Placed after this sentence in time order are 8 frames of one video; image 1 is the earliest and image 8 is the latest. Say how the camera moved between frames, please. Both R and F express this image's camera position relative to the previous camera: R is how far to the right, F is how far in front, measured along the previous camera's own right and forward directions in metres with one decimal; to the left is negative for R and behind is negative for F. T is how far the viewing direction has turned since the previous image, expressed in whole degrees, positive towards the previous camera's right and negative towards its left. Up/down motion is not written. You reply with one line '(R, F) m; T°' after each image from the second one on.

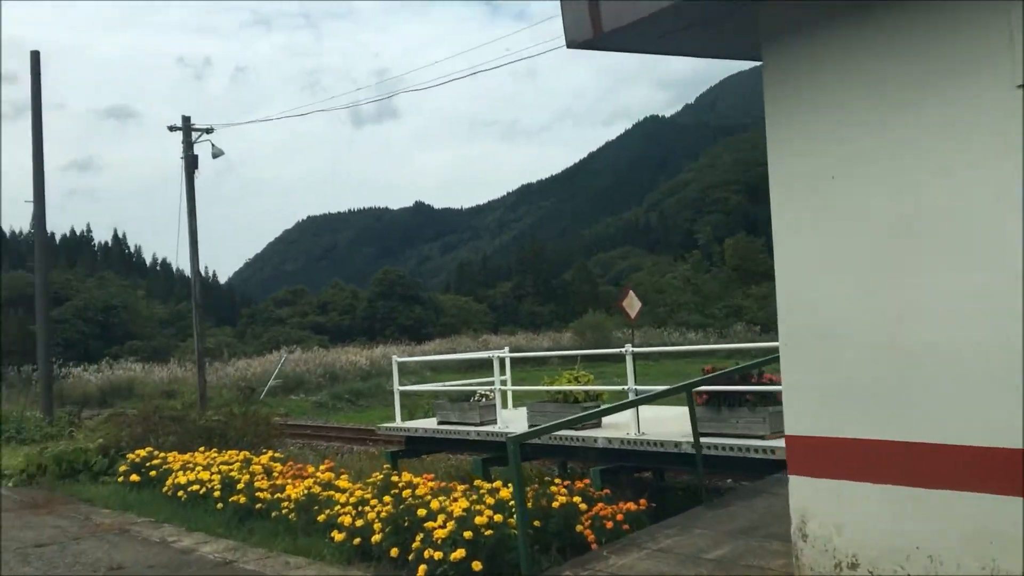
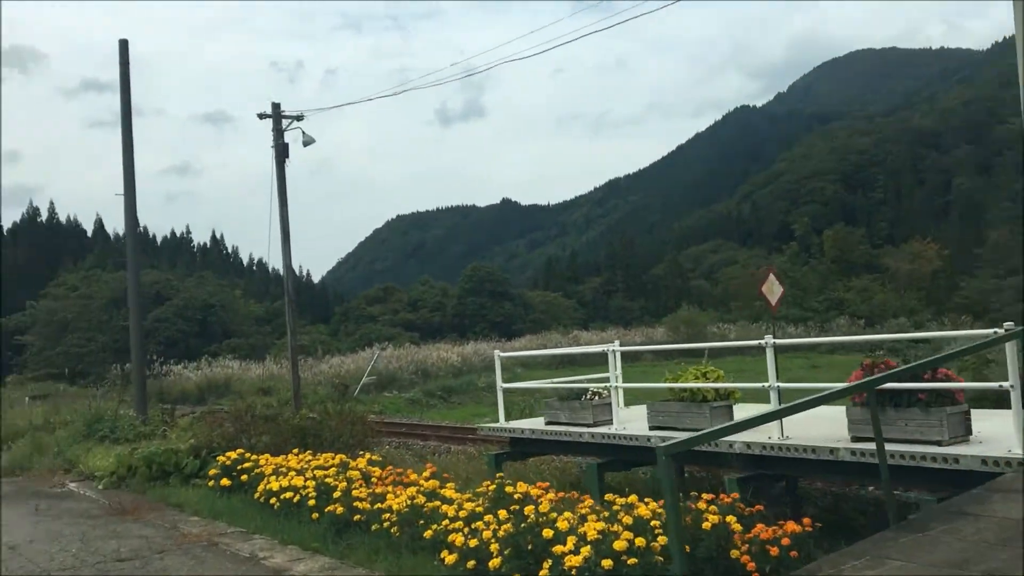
(-0.3, +0.8) m; -6°
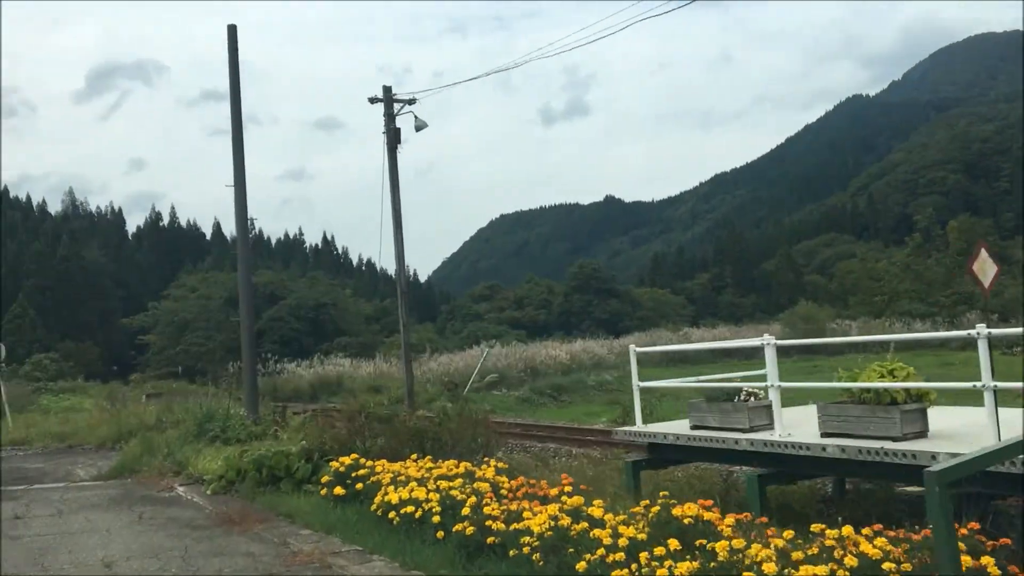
(-0.3, +0.9) m; -7°
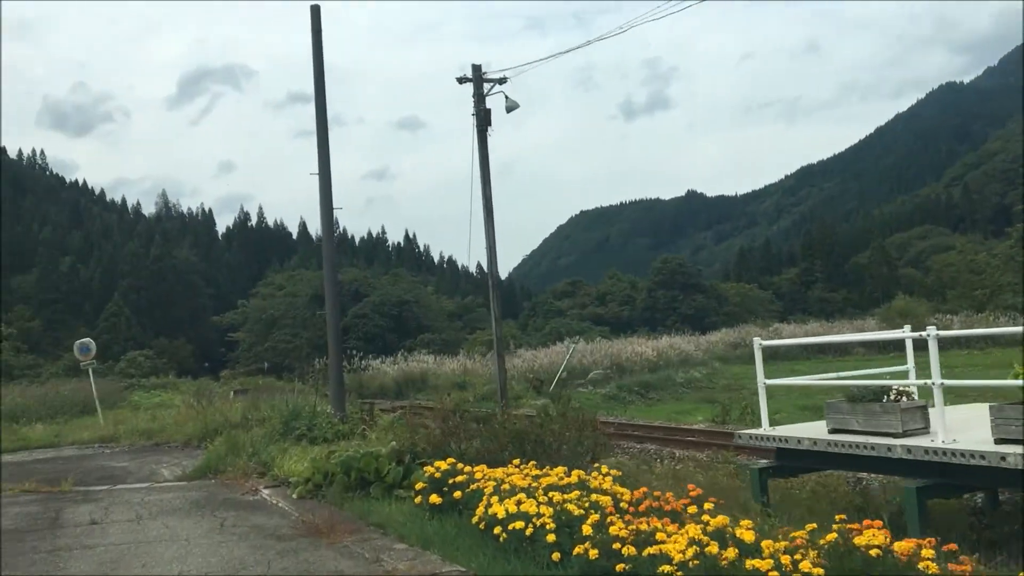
(-0.2, +0.7) m; -5°
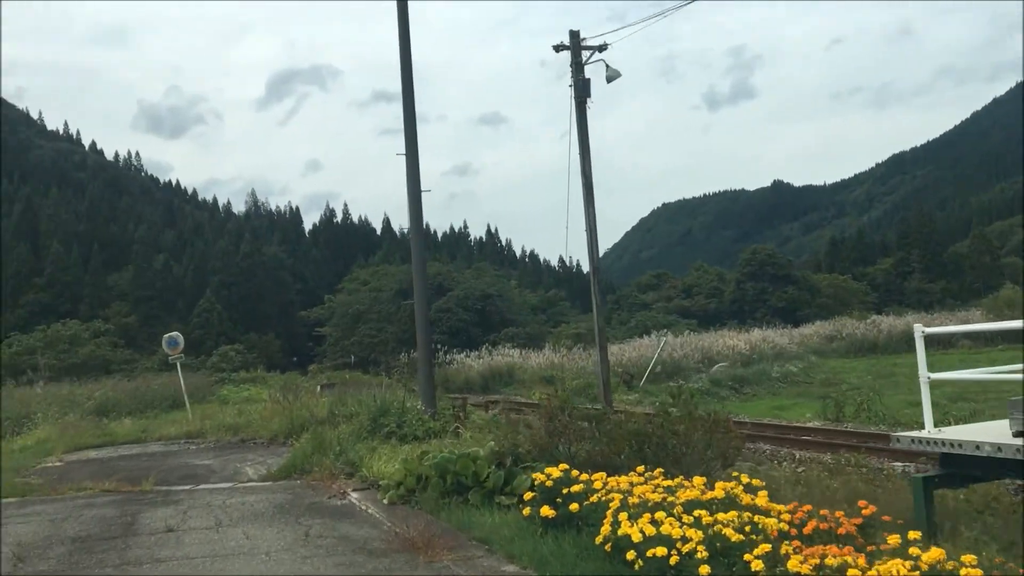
(-0.2, +0.8) m; -5°
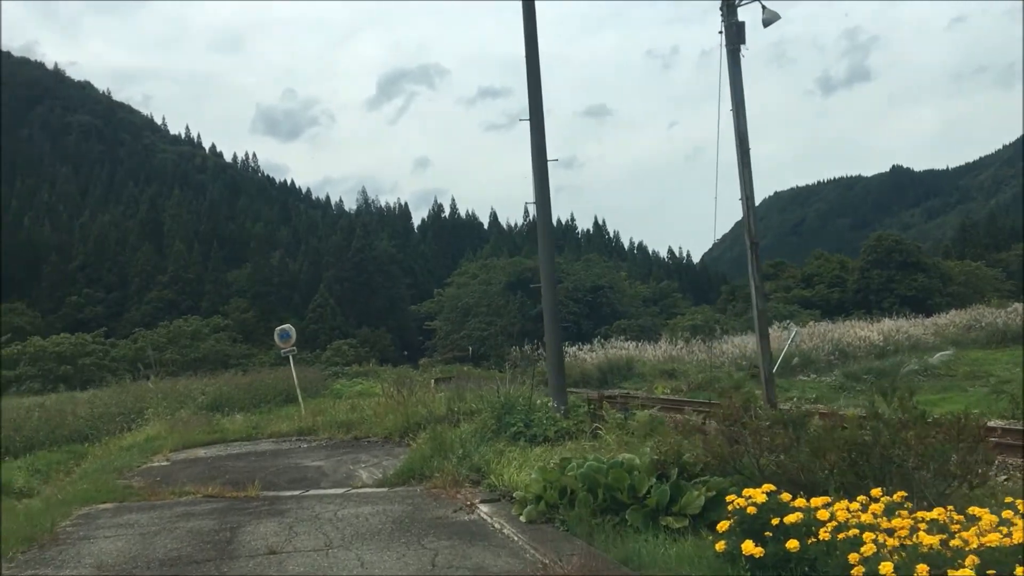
(-0.3, +1.1) m; -7°
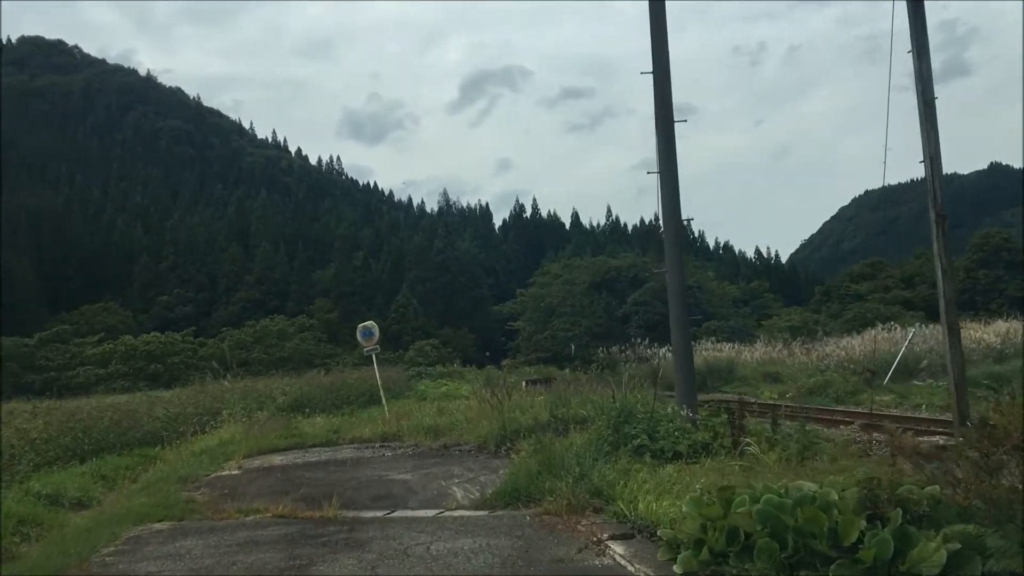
(-0.3, +1.3) m; -5°
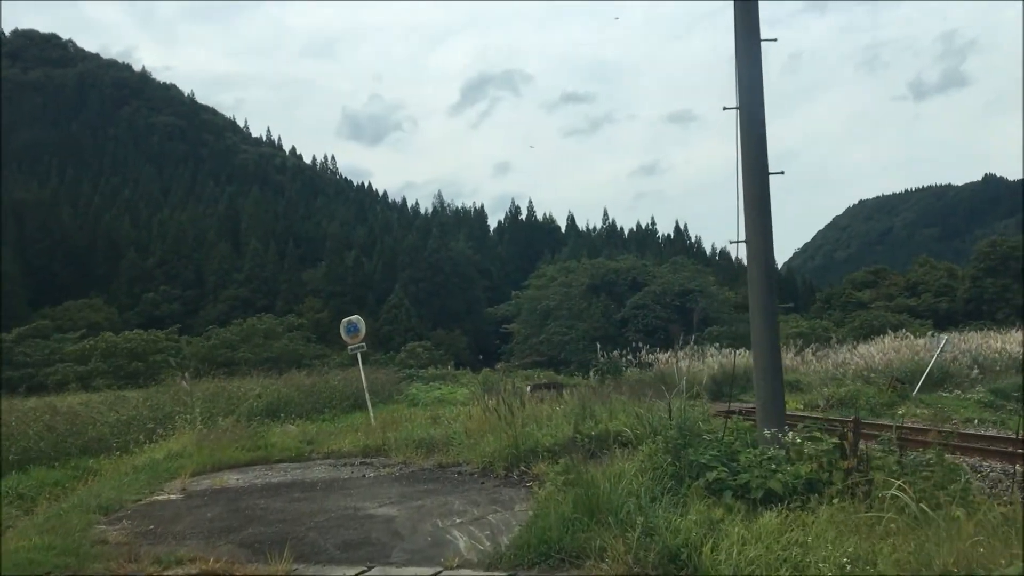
(-0.2, +1.9) m; 0°
